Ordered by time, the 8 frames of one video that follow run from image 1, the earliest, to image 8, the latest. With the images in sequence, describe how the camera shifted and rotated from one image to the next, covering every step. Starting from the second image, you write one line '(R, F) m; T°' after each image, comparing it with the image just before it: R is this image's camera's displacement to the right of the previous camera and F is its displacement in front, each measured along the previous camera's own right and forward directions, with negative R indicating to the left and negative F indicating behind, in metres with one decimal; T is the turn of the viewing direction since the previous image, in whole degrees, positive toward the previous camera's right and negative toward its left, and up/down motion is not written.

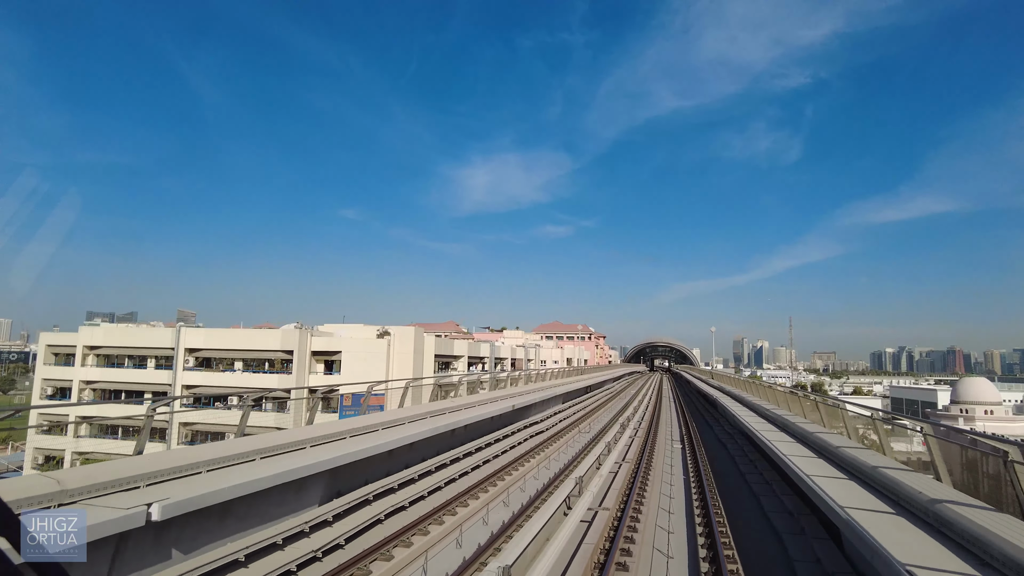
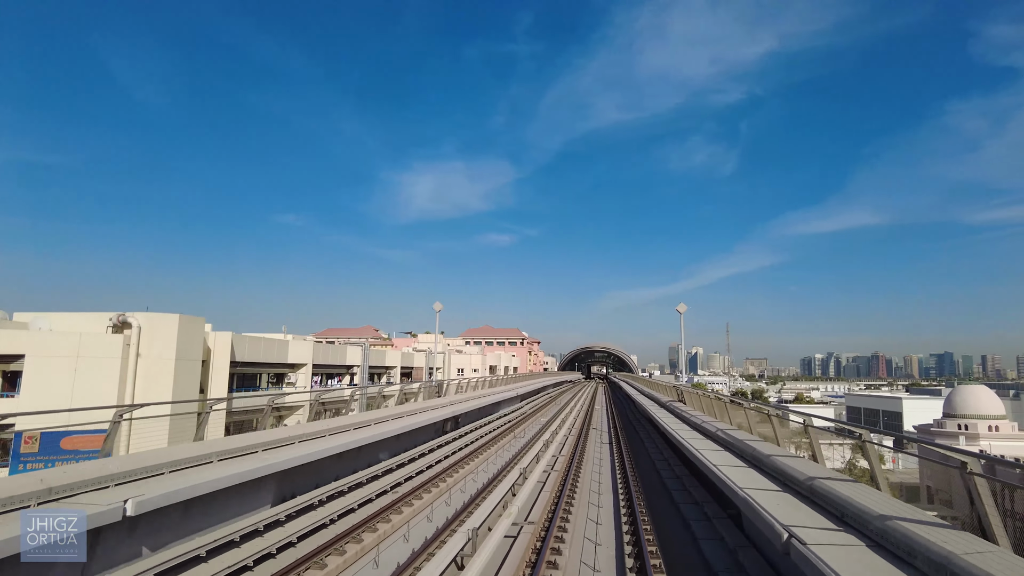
(+1.2, +3.0) m; +6°
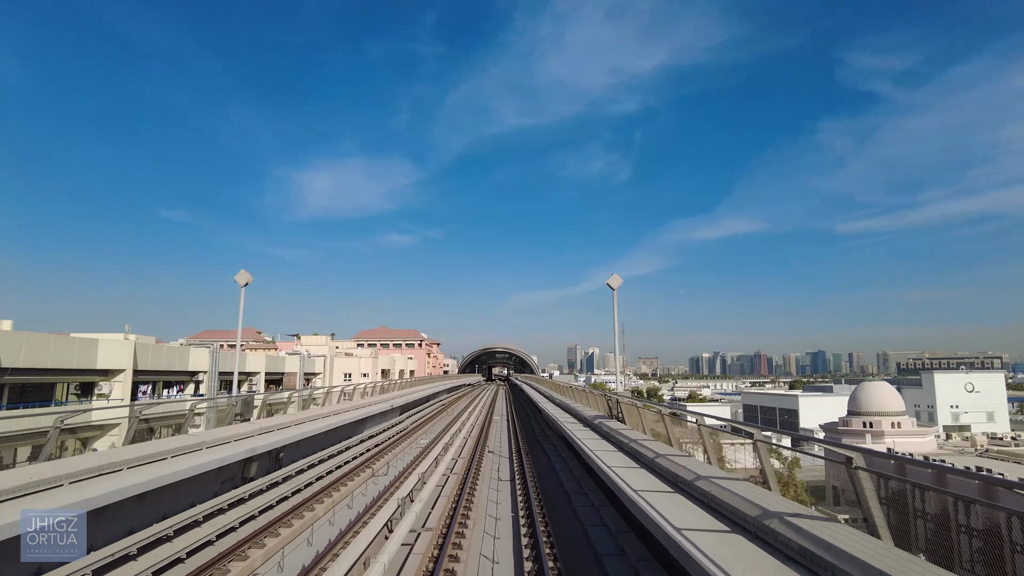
(+0.2, +1.1) m; +10°
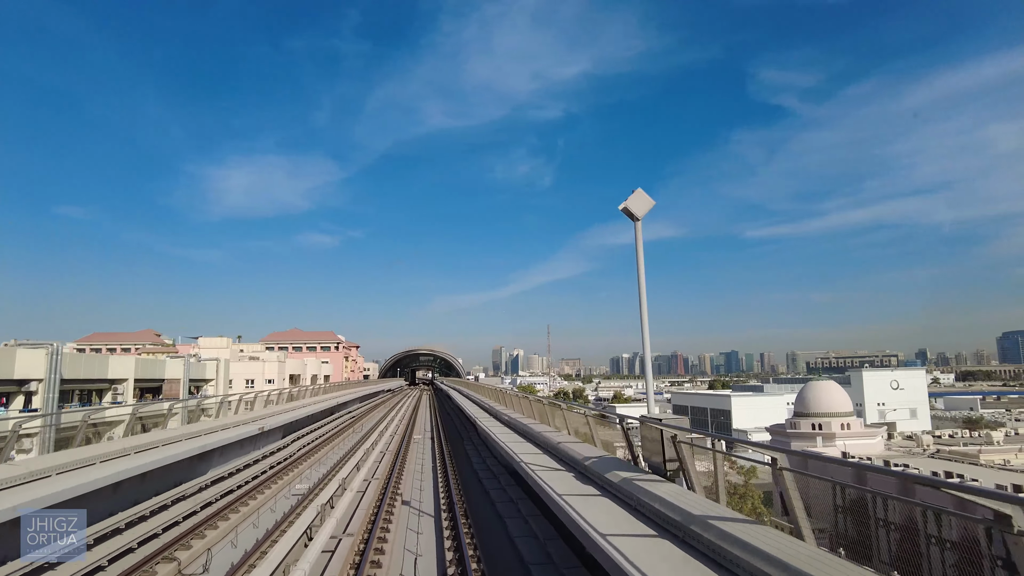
(0.0, +0.9) m; +8°
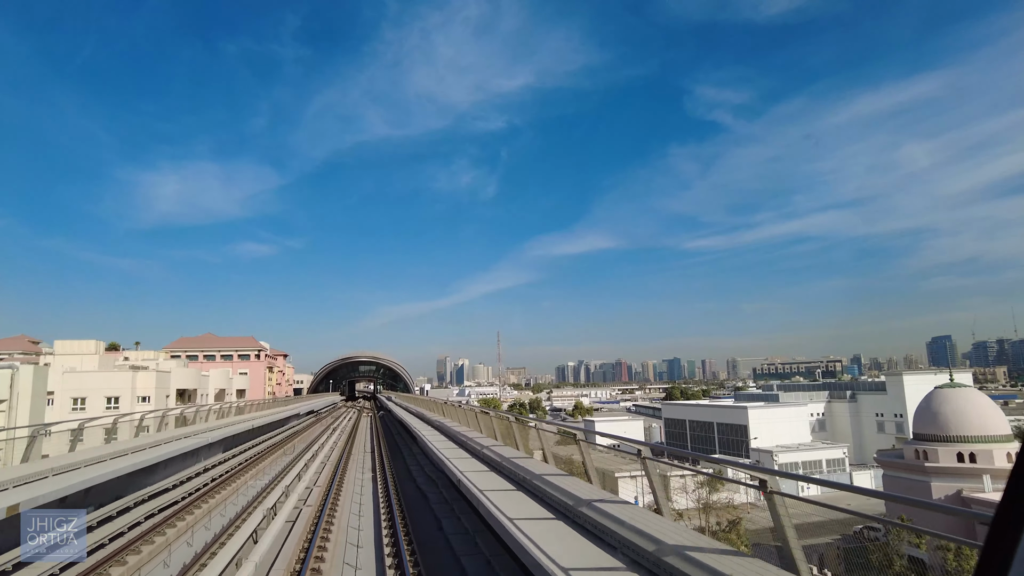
(-0.4, +2.4) m; +6°
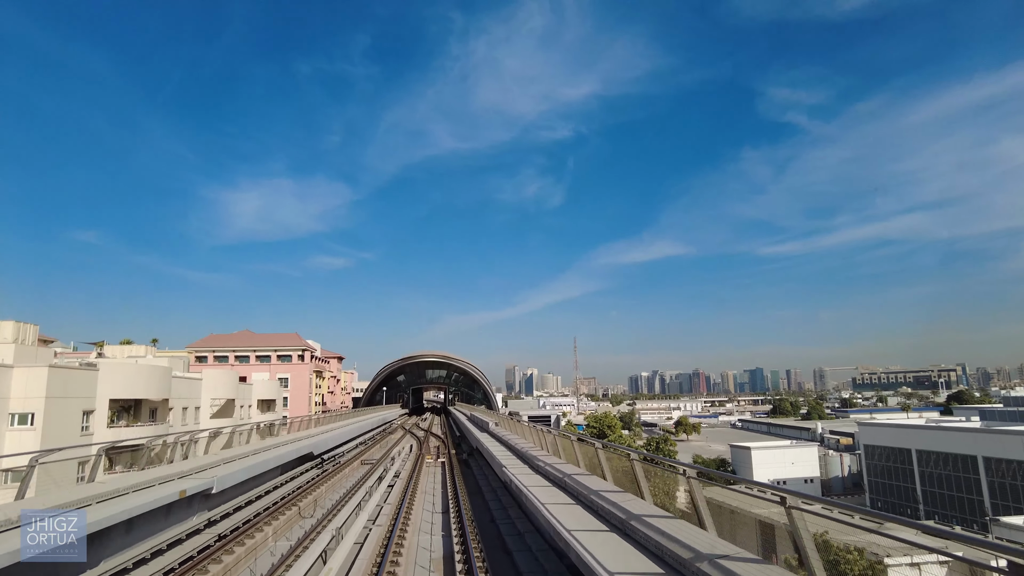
(-0.8, +3.1) m; -7°
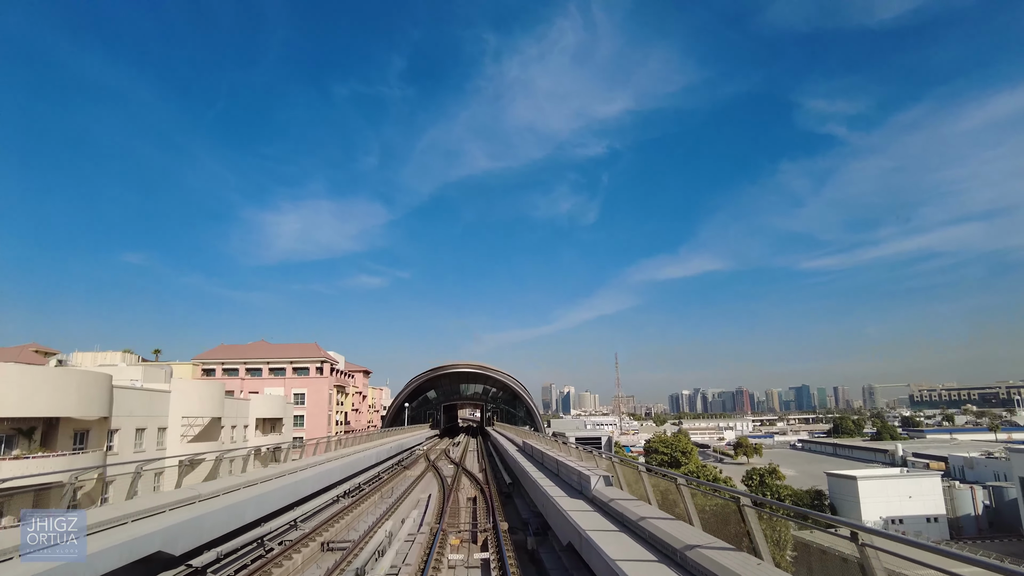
(-0.2, +1.3) m; -4°
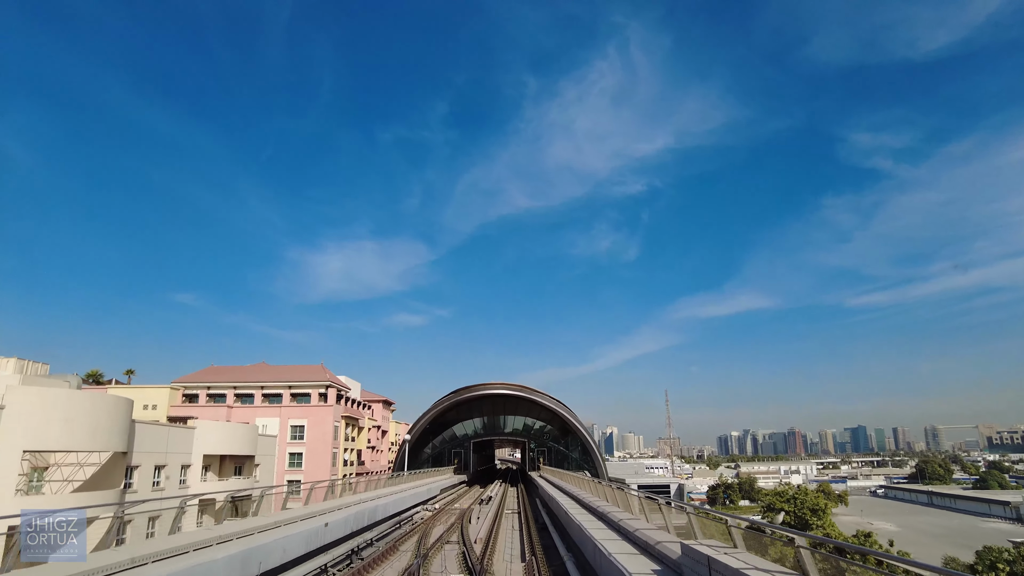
(-0.1, +1.7) m; -4°
